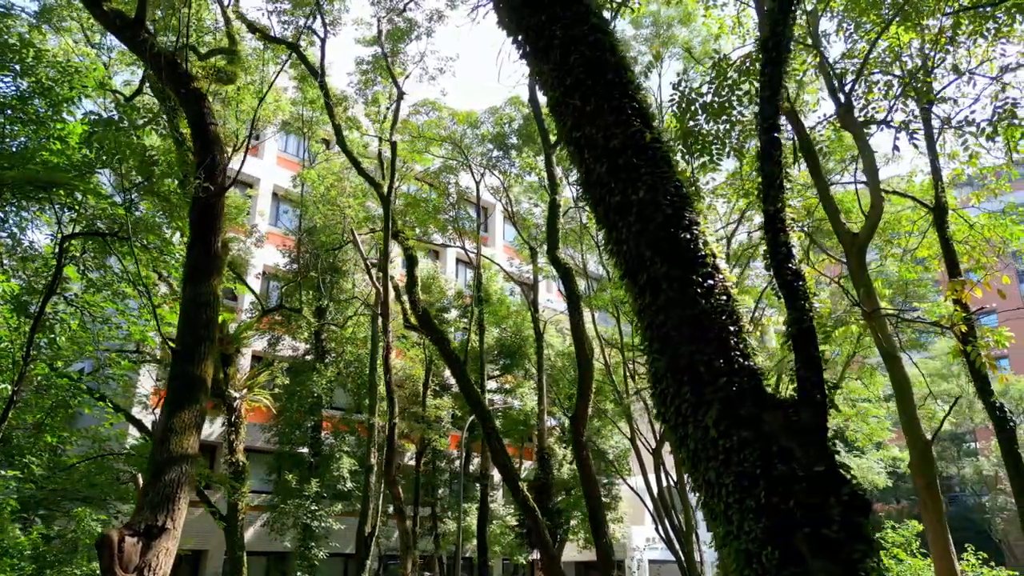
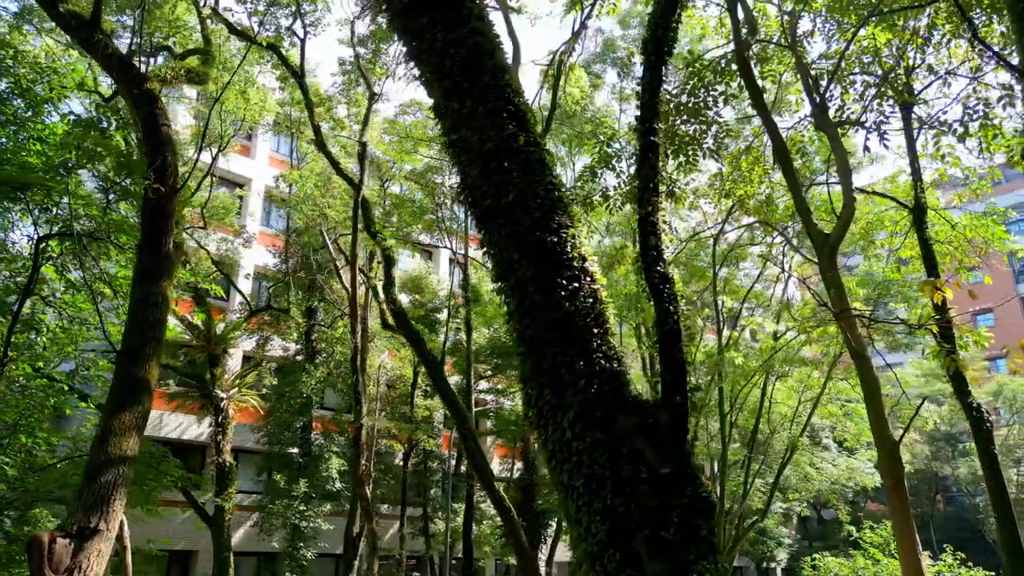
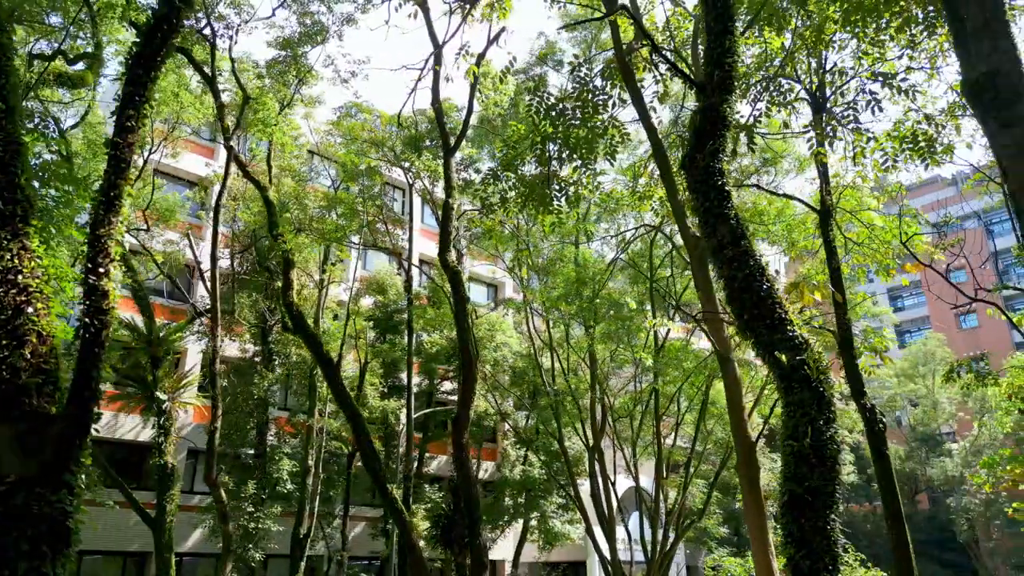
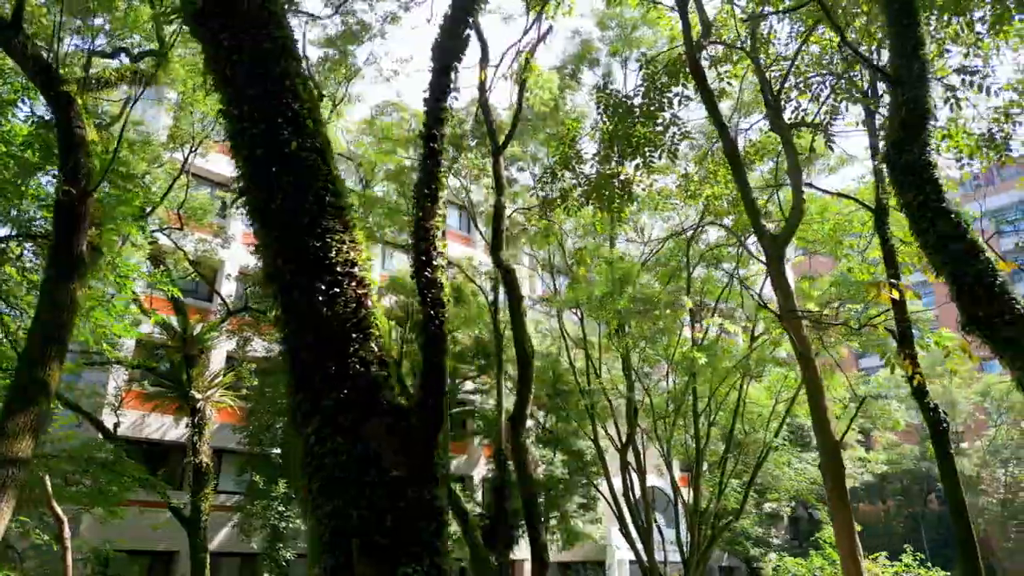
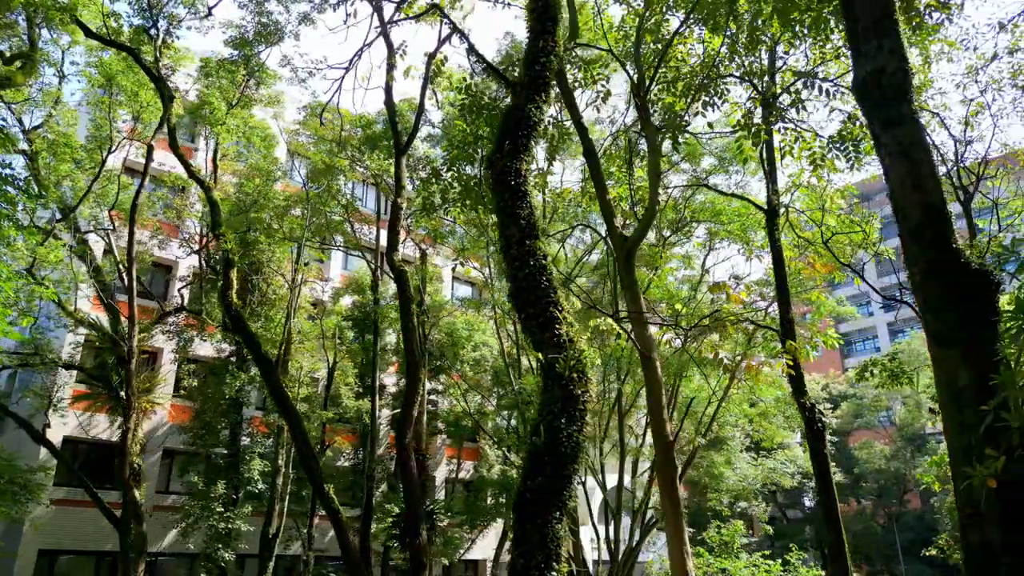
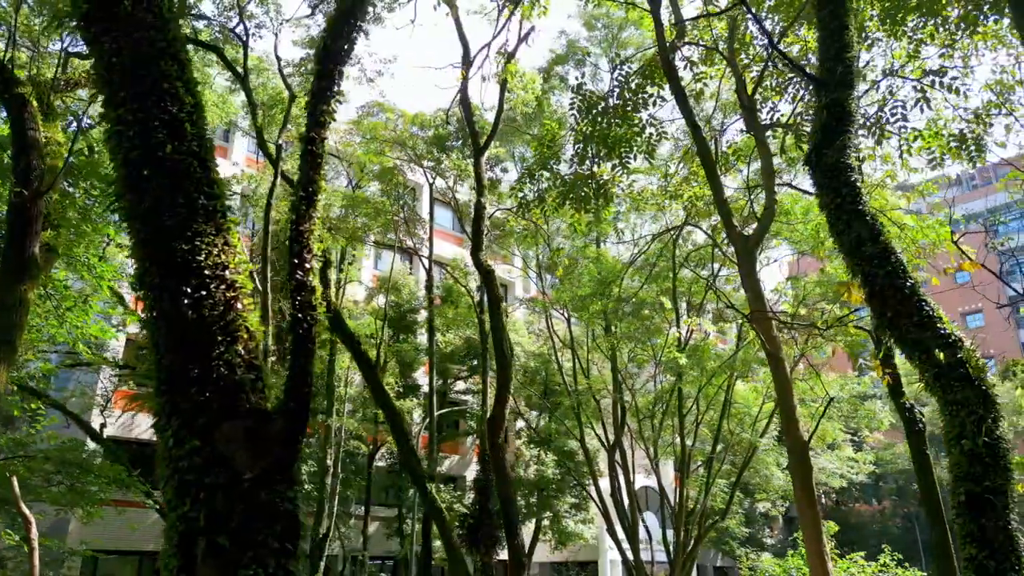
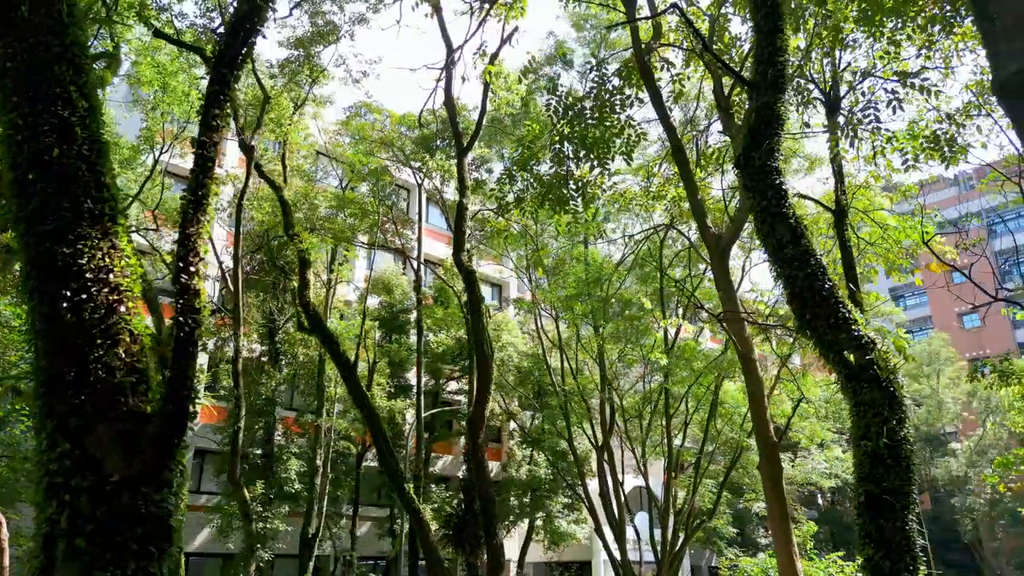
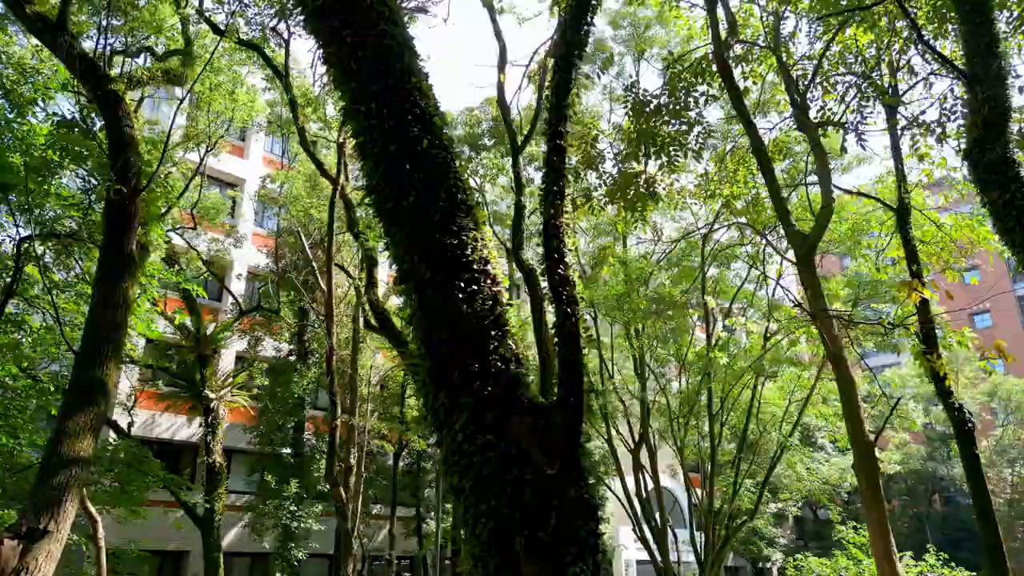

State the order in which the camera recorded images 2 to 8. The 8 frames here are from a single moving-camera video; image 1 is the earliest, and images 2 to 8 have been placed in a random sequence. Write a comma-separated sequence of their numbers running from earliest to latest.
2, 8, 4, 6, 7, 3, 5
